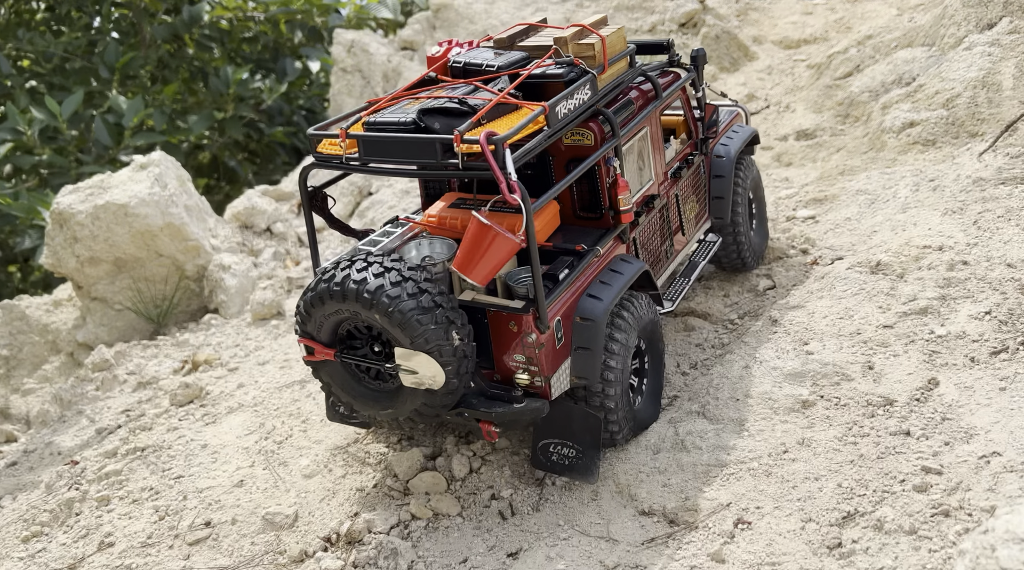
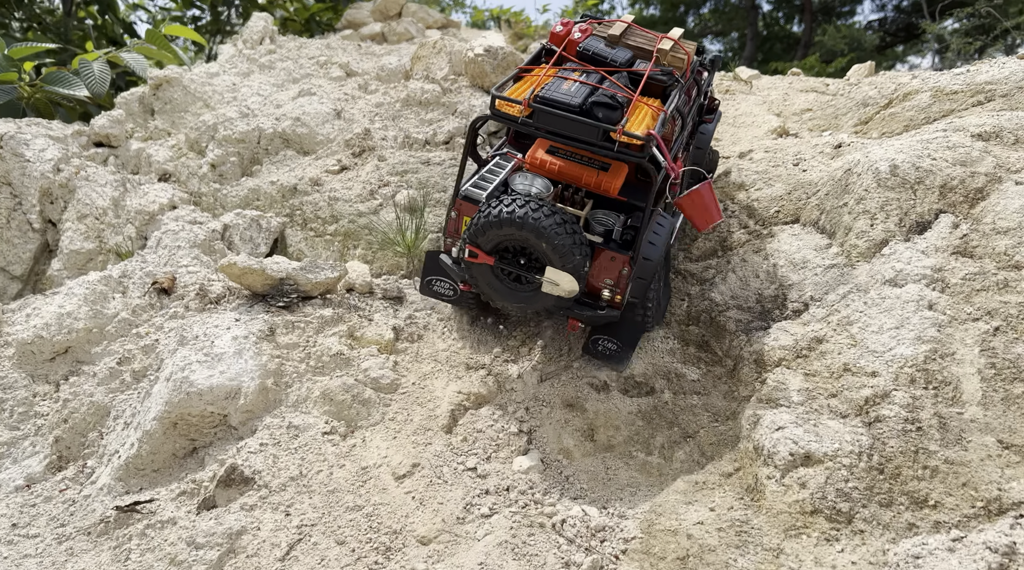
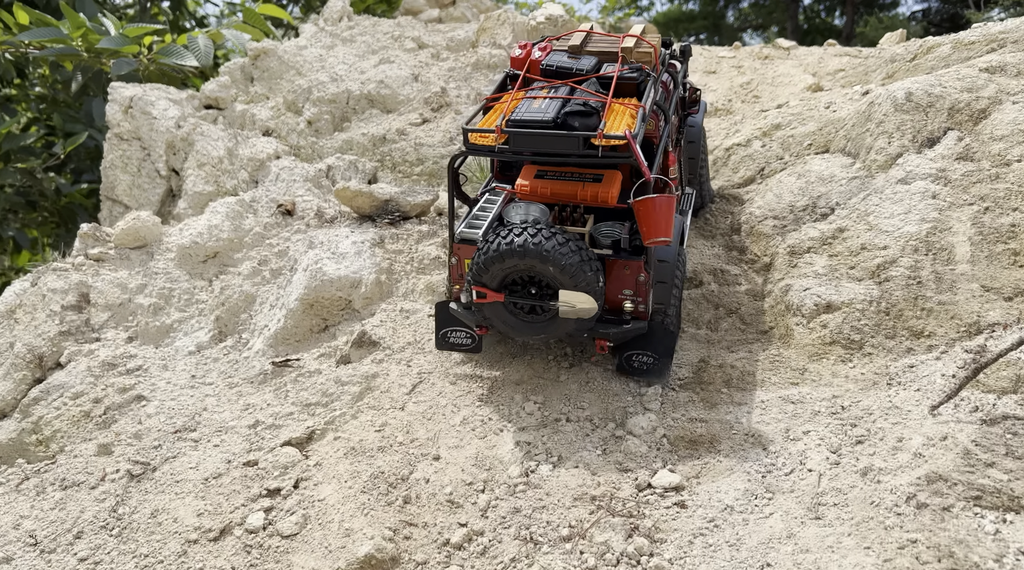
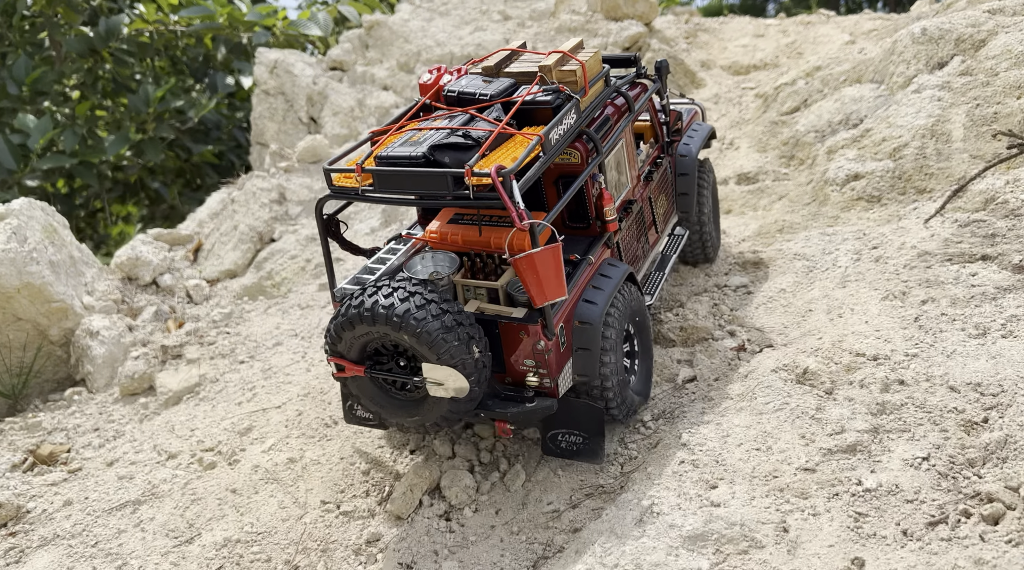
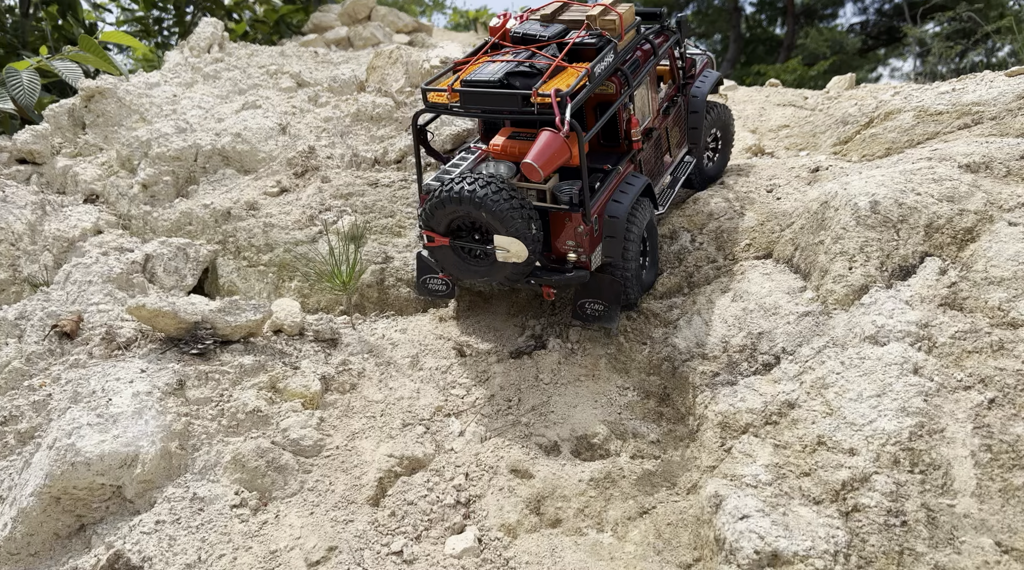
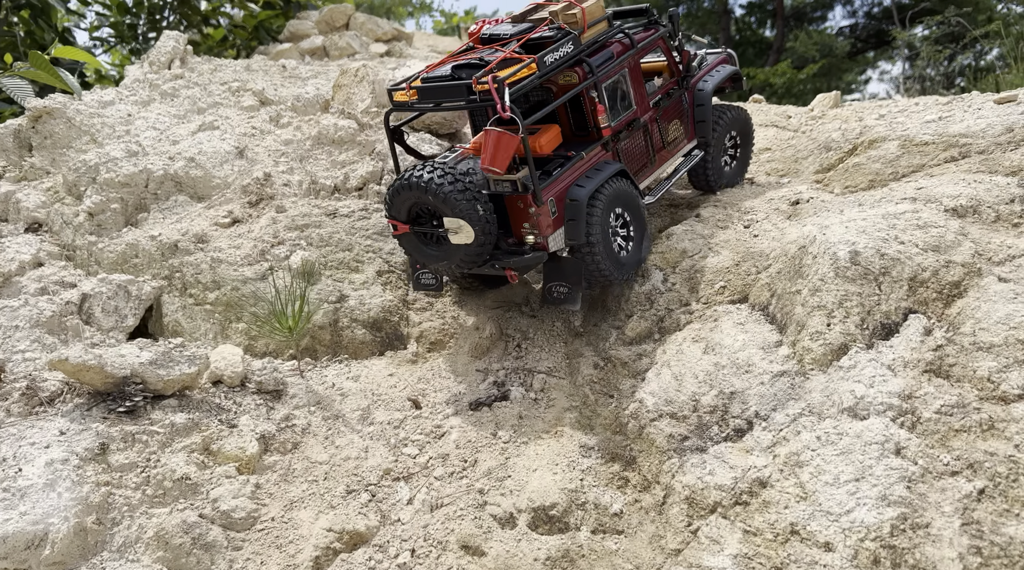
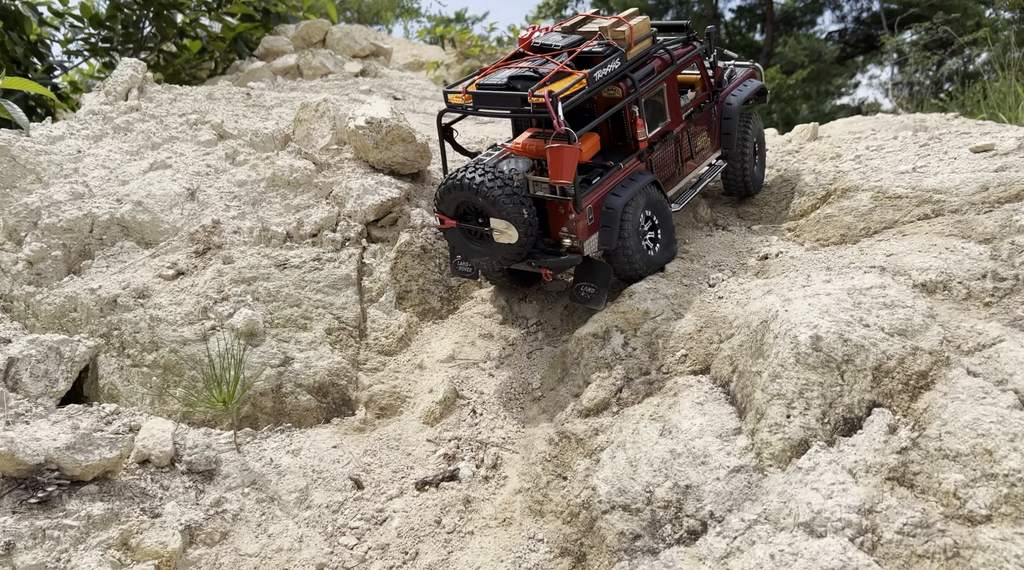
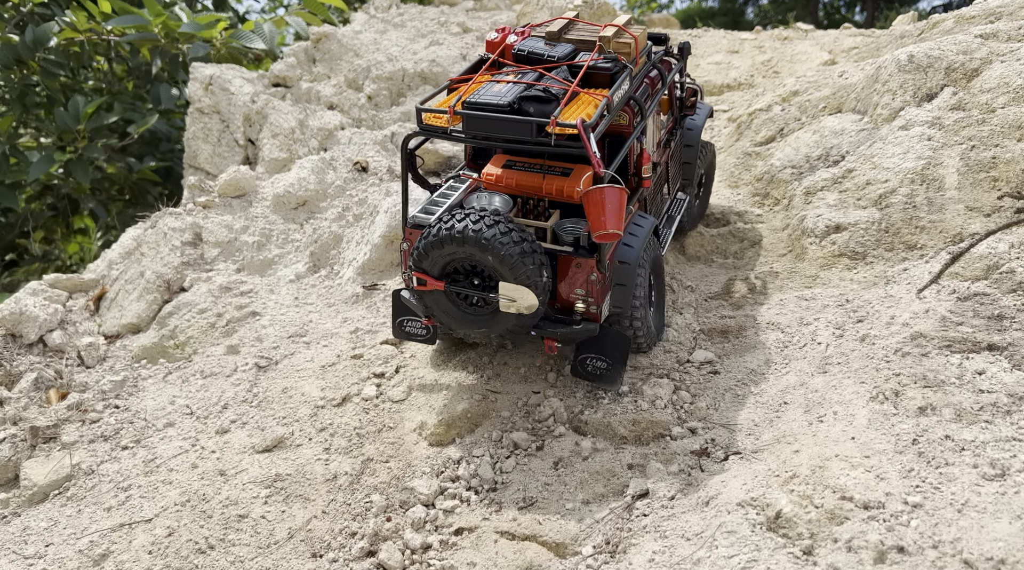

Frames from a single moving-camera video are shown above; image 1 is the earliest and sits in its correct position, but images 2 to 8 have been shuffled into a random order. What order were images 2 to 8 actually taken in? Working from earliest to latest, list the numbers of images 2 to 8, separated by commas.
4, 8, 3, 2, 5, 6, 7
